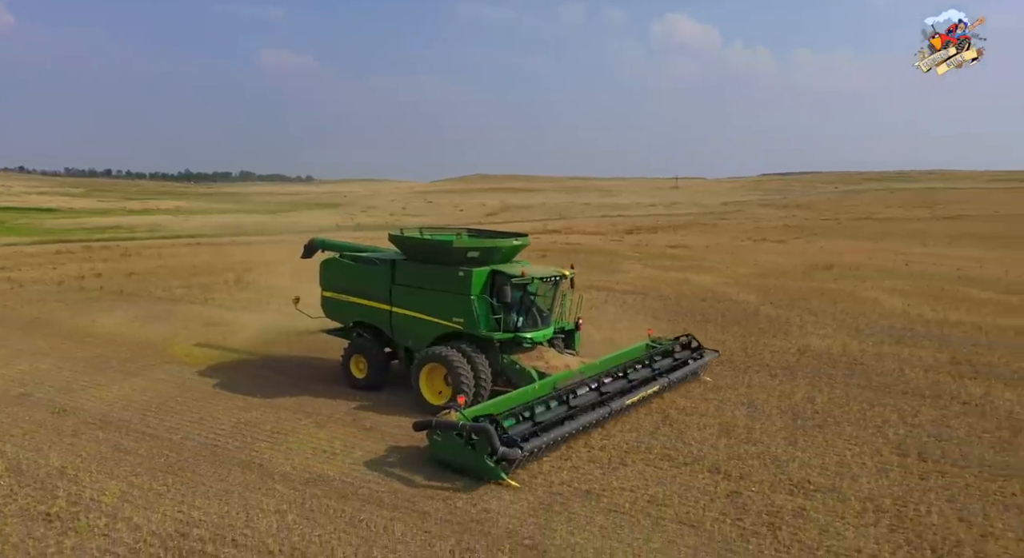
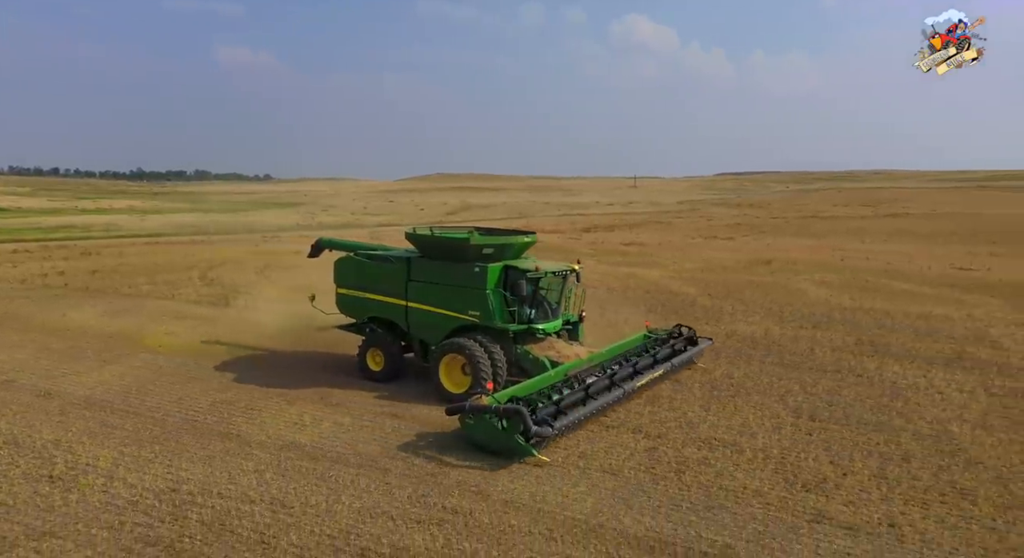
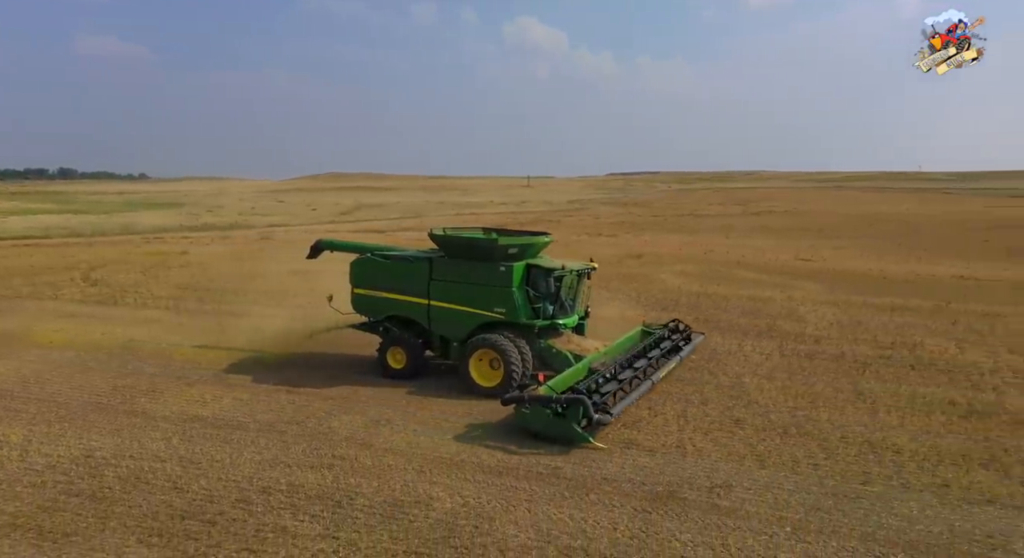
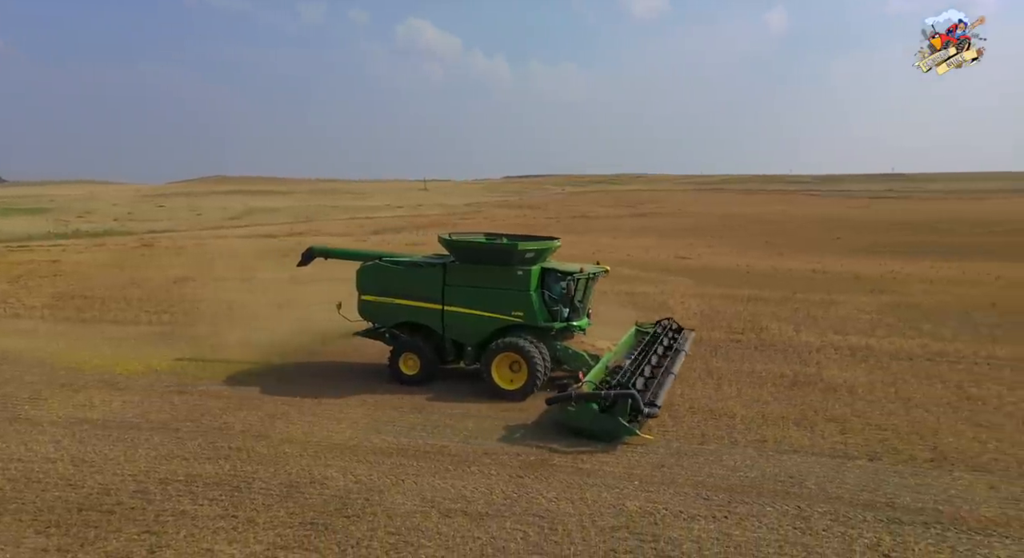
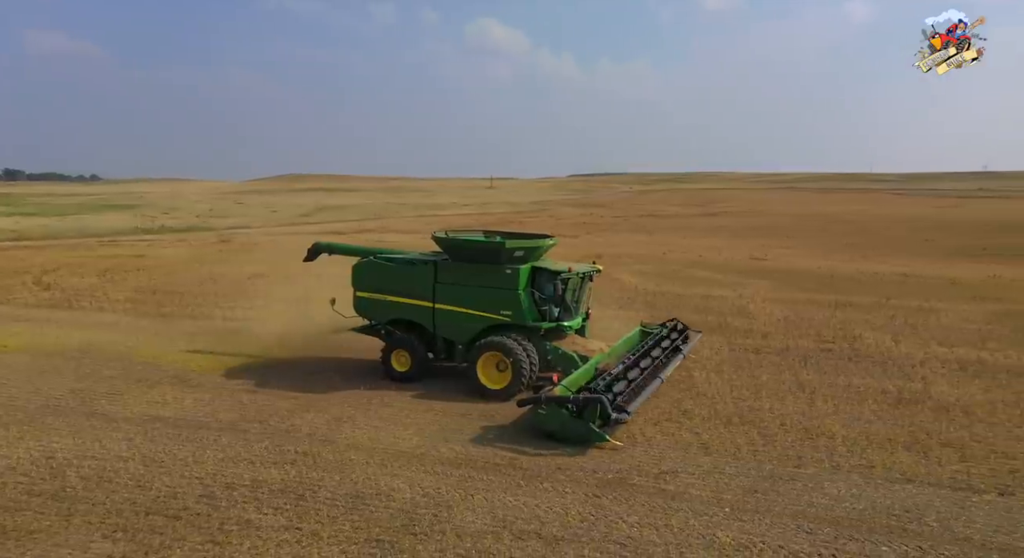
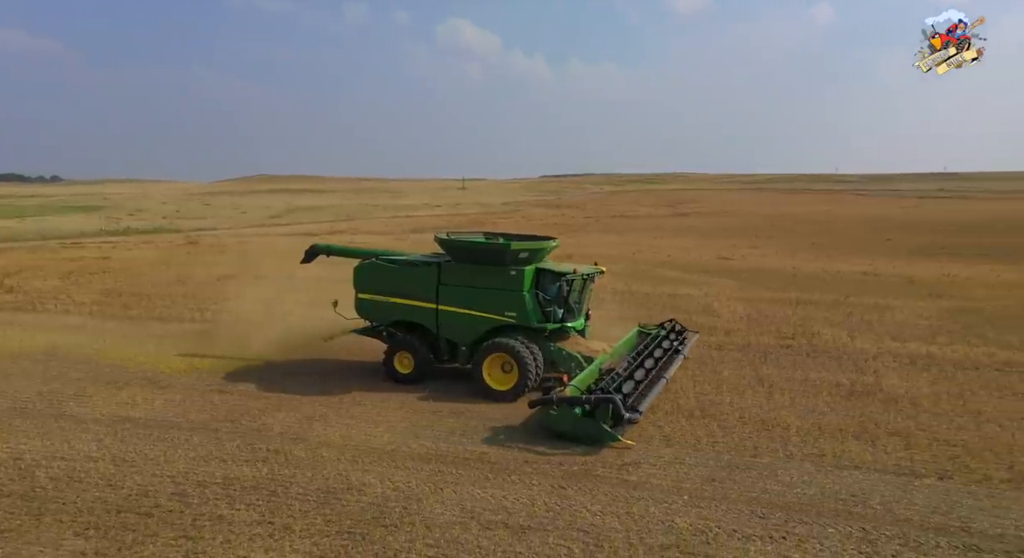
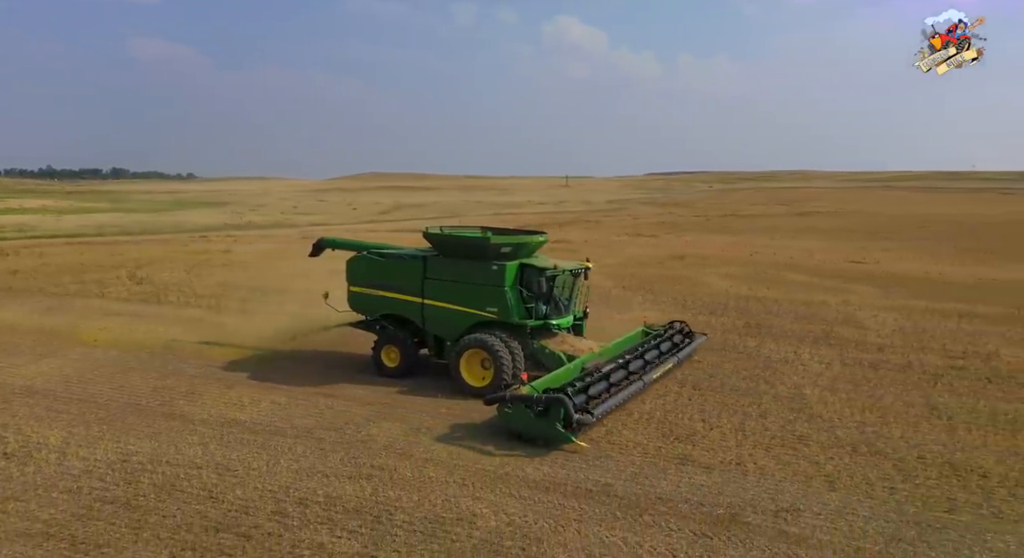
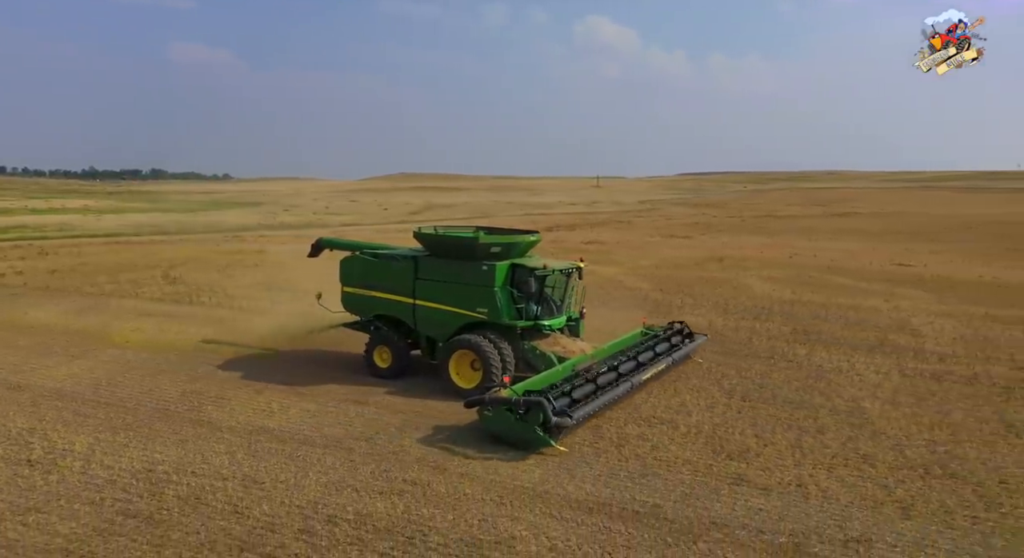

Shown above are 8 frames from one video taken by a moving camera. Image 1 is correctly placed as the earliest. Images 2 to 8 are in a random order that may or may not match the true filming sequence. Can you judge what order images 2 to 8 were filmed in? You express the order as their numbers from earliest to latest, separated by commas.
2, 8, 7, 3, 5, 6, 4
